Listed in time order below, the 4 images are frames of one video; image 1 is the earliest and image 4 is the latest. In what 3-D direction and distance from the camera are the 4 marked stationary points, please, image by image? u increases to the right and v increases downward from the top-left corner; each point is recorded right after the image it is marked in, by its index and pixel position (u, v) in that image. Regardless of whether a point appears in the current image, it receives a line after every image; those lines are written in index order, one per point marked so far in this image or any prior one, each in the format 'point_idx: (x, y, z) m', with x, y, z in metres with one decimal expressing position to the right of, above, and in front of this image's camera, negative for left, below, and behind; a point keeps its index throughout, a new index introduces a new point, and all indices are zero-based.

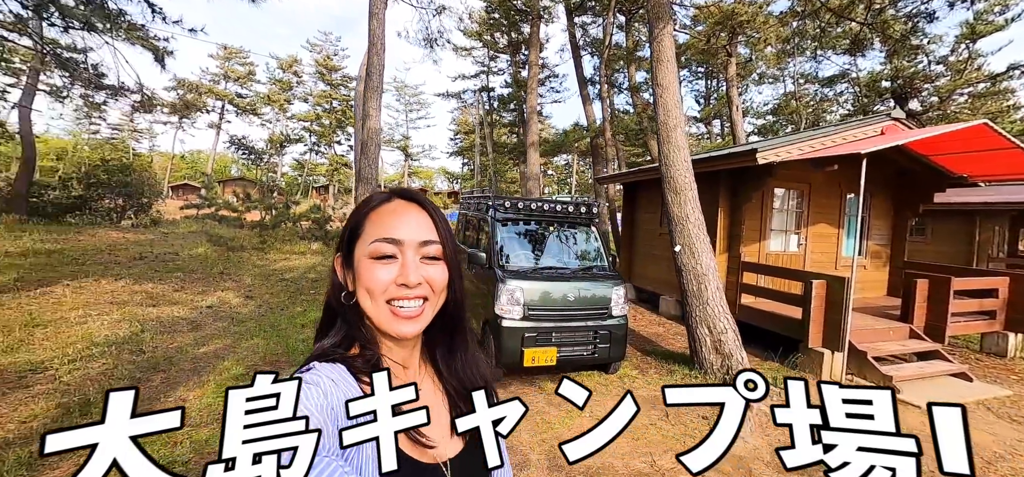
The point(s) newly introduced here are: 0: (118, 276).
0: (-7.5, -0.7, +7.8) m
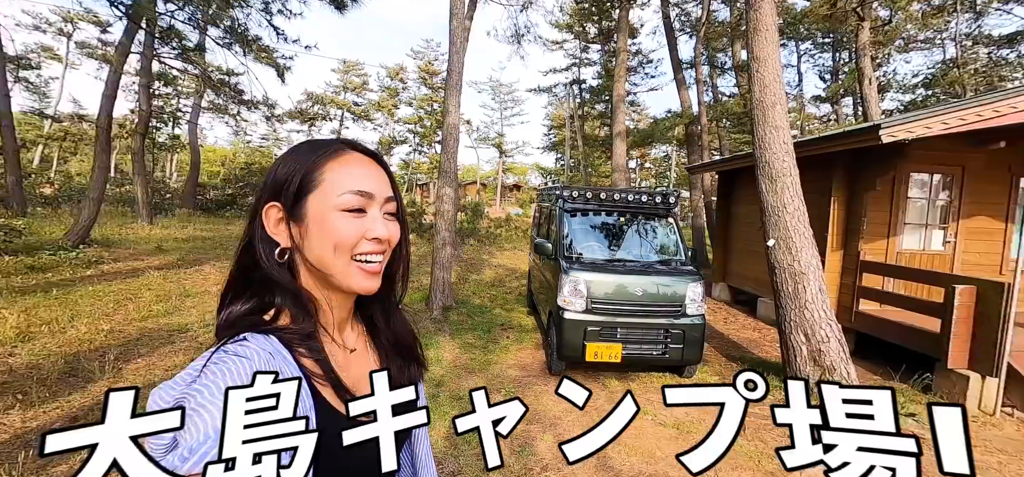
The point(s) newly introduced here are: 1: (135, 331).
0: (-5.9, -0.5, +9.2) m
1: (-4.8, -1.2, +5.2) m
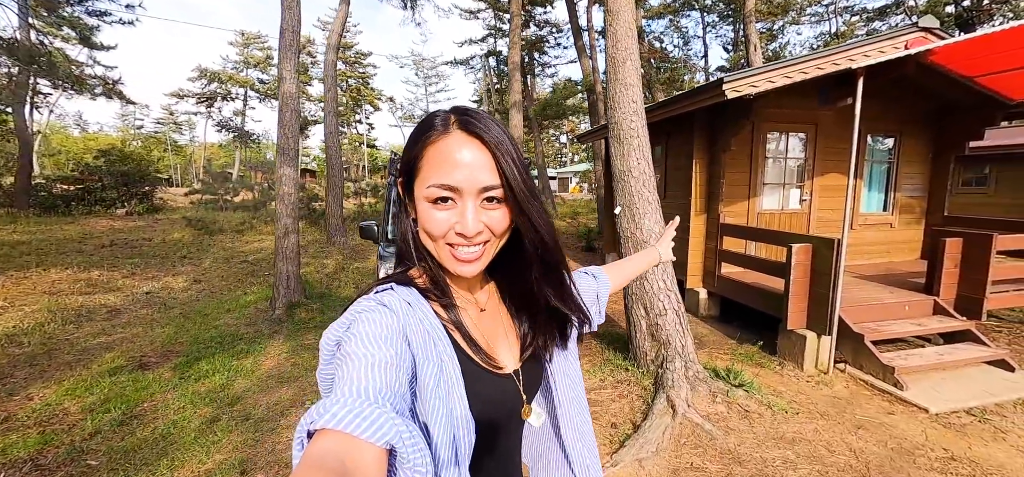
0: (-8.3, -0.5, +7.7) m
1: (-6.6, -1.3, +3.9) m
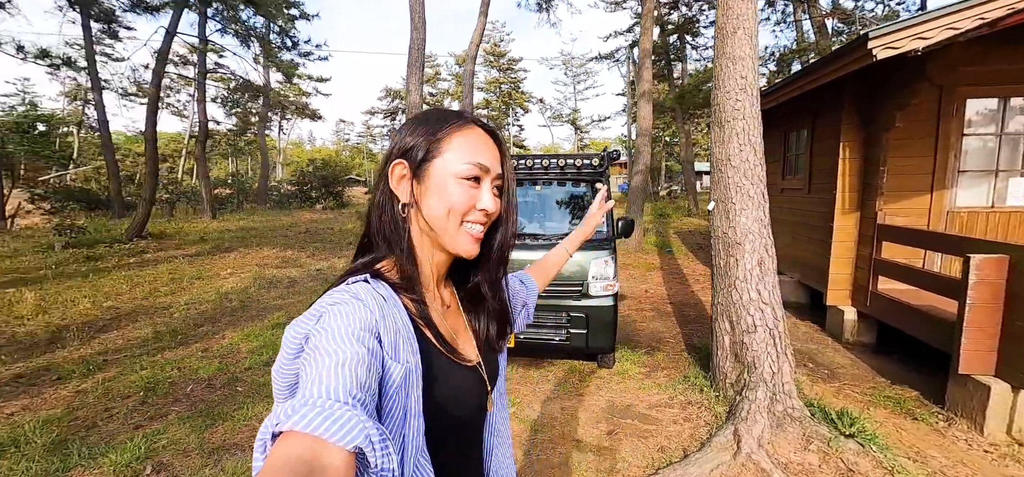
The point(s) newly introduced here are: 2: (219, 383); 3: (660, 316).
0: (-5.8, -0.2, +10.2) m
1: (-5.7, -1.0, +6.1) m
2: (-3.0, -1.5, +4.1) m
3: (+2.1, -1.1, +5.8) m
